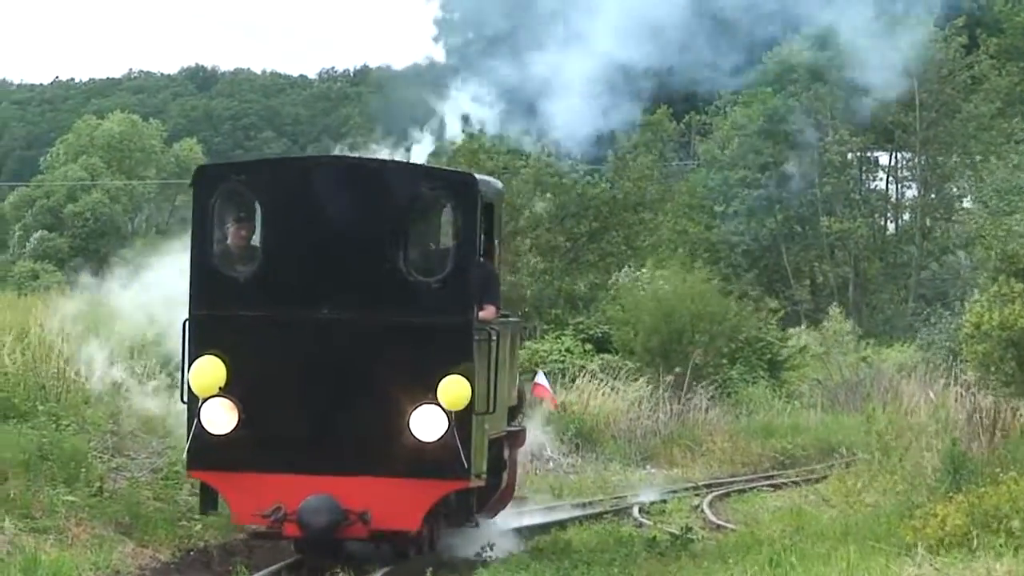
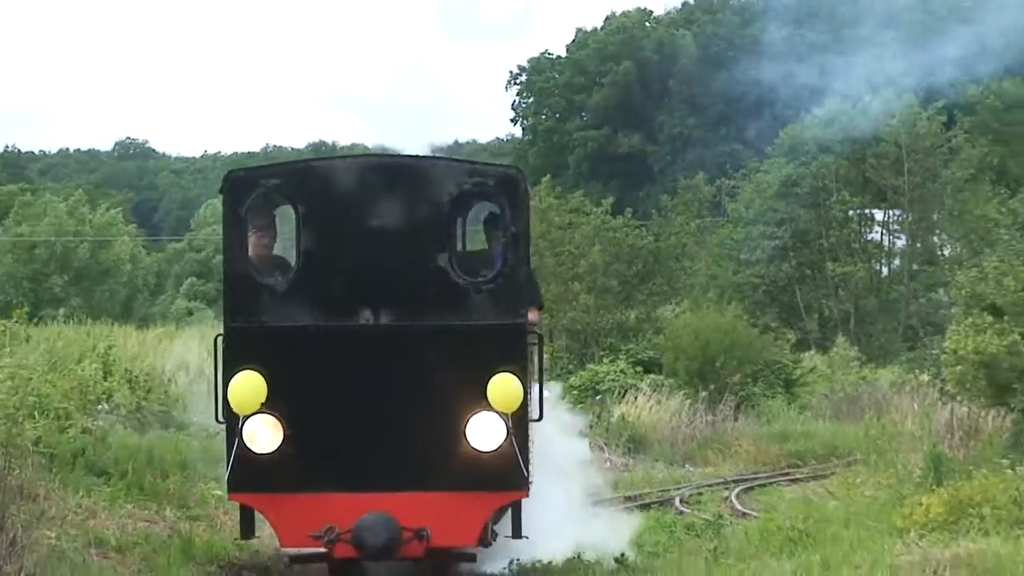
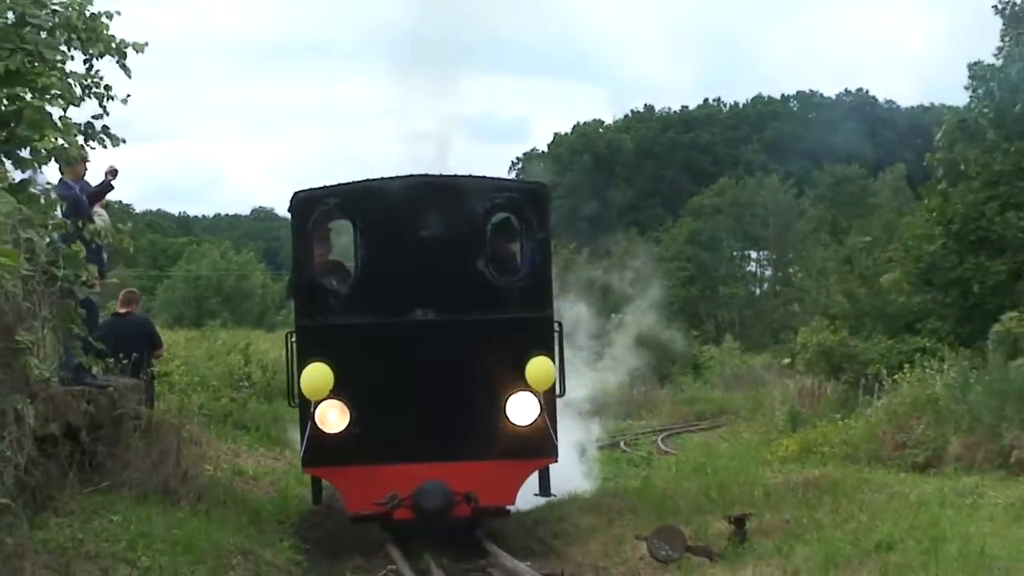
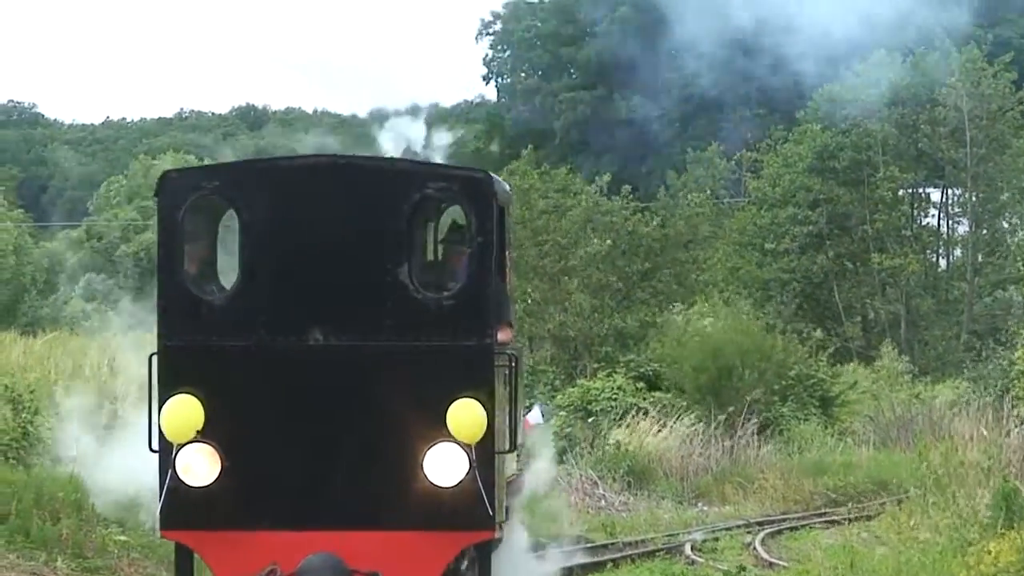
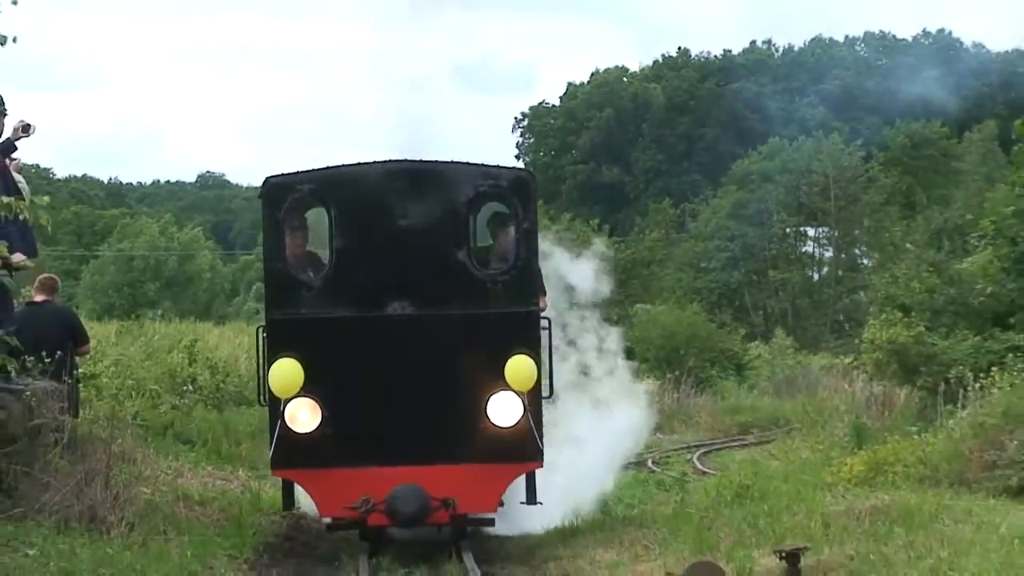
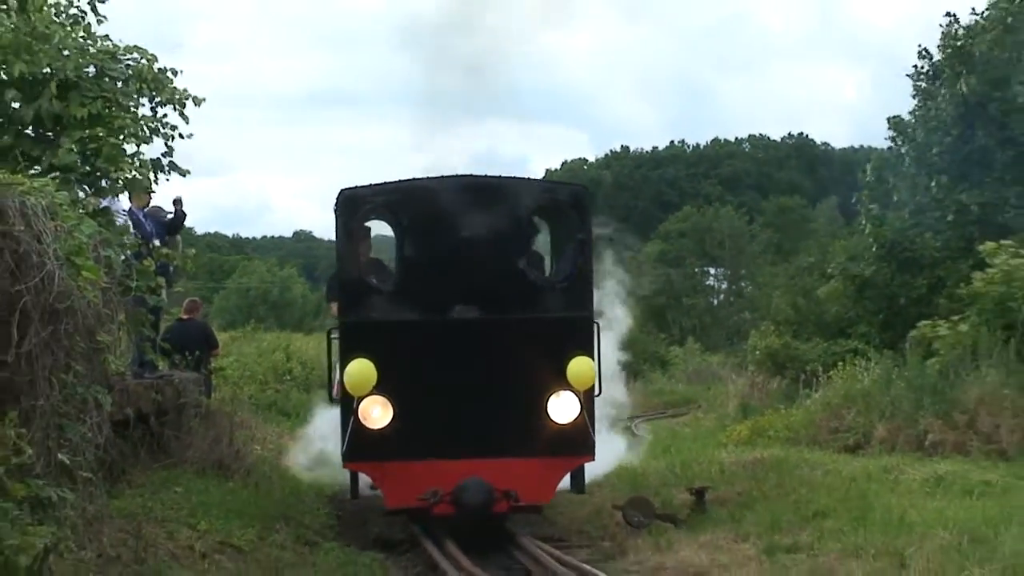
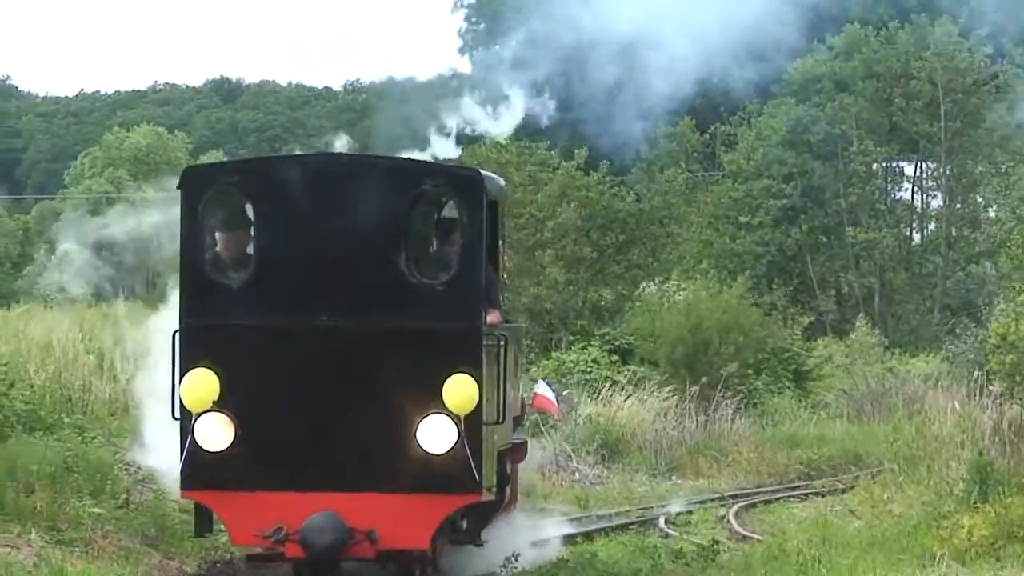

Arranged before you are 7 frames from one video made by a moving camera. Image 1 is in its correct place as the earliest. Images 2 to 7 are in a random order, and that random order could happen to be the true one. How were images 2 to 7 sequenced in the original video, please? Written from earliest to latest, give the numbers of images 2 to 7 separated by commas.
7, 4, 2, 5, 3, 6
